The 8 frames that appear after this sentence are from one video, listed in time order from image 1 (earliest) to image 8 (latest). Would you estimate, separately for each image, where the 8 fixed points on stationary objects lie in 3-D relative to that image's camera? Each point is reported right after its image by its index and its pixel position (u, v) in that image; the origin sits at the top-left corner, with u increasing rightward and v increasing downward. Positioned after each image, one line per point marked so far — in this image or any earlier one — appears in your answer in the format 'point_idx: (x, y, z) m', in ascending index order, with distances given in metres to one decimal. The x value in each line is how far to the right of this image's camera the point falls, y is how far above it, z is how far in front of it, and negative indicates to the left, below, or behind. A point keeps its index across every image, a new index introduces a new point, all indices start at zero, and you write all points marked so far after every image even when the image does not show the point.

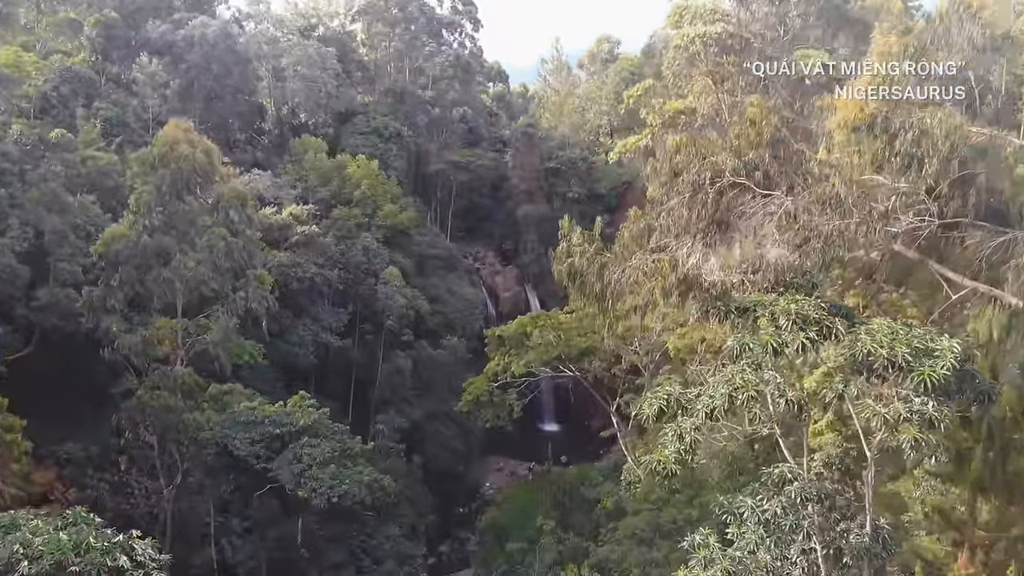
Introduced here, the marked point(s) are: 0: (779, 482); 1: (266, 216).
0: (+2.8, -2.0, +6.9) m
1: (-6.8, +2.0, +18.4) m
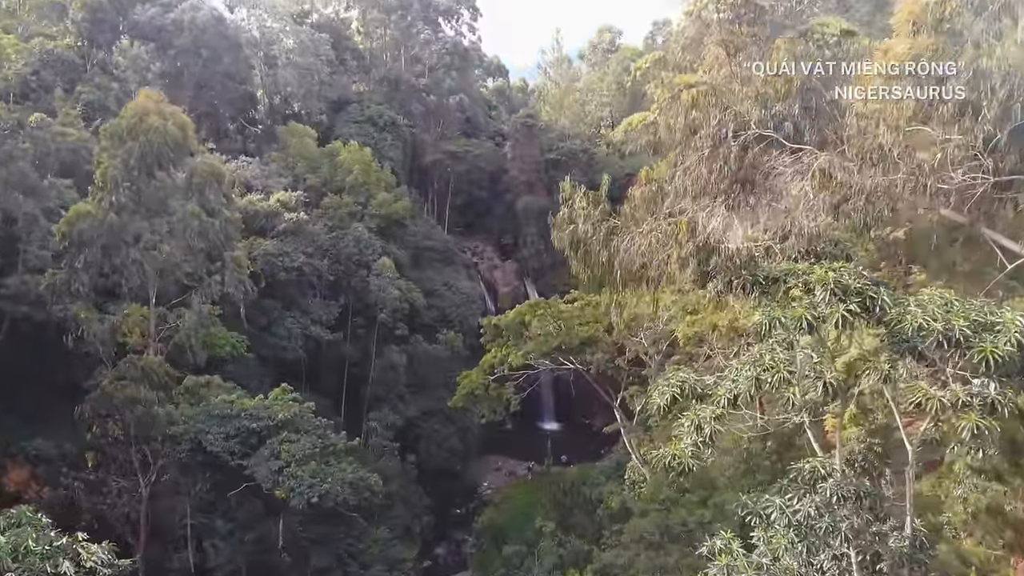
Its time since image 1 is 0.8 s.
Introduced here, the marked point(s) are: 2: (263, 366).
0: (+2.7, -1.7, +6.1) m
1: (-6.8, +2.3, +17.6) m
2: (-6.2, -2.0, +17.0) m
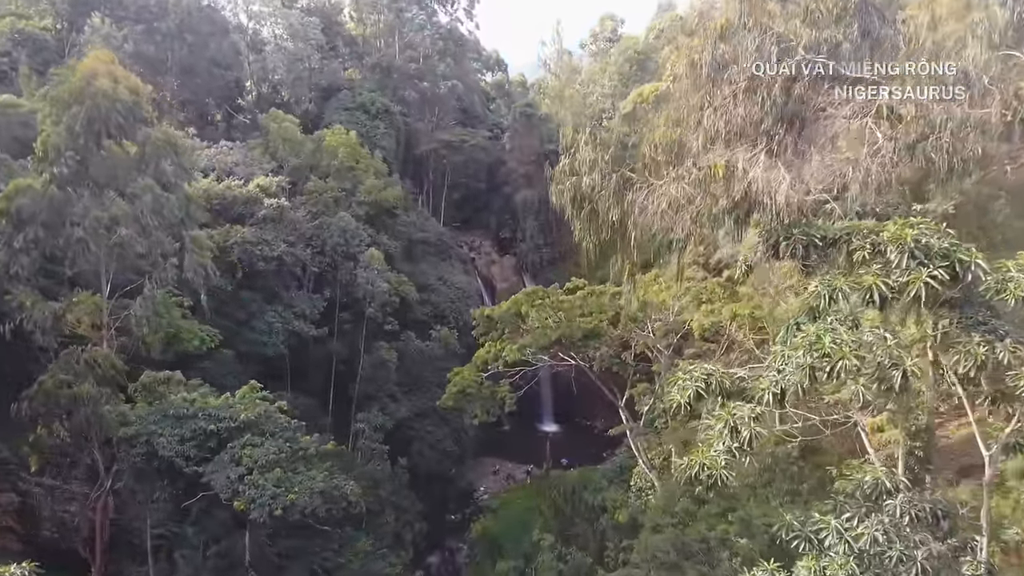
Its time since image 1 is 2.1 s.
0: (+2.6, -1.5, +4.9) m
1: (-6.9, +2.5, +16.4) m
2: (-6.3, -1.8, +15.8) m
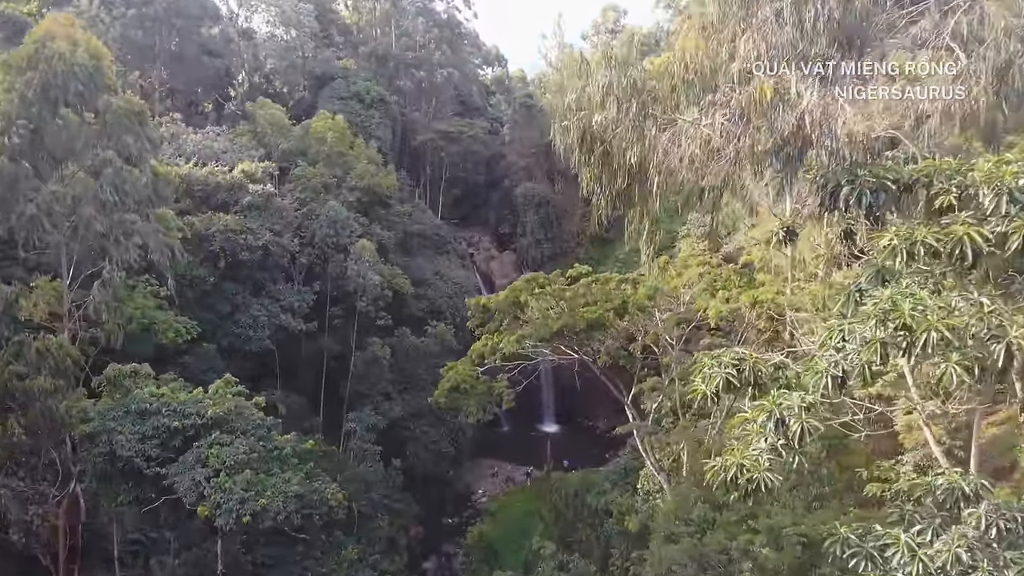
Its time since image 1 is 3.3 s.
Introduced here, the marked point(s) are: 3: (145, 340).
0: (+2.6, -1.3, +4.0) m
1: (-6.9, +2.7, +15.6) m
2: (-6.4, -1.6, +14.9) m
3: (-6.4, -0.9, +11.7) m
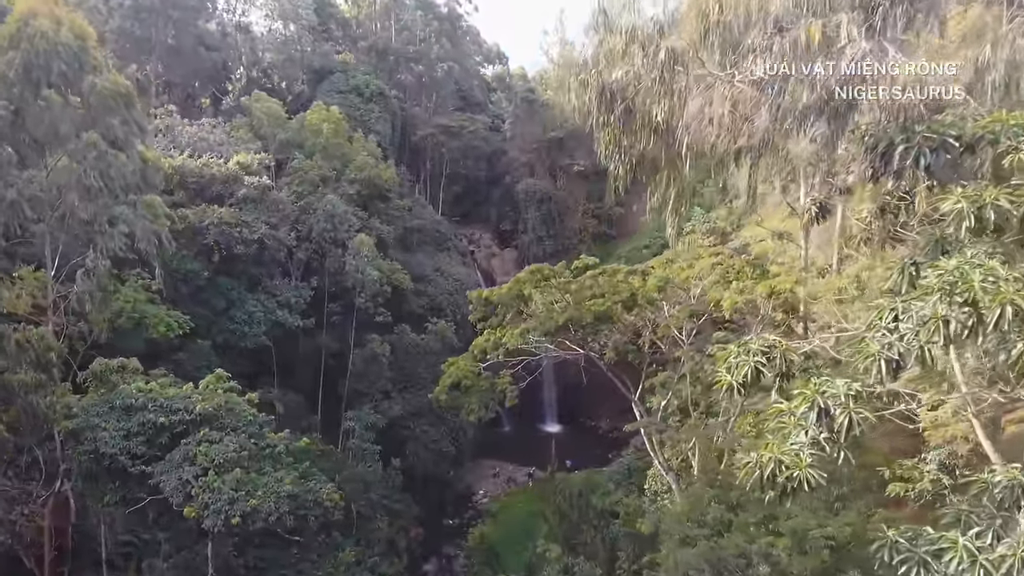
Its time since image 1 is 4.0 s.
0: (+2.6, -1.1, +3.6) m
1: (-6.9, +2.8, +15.2) m
2: (-6.3, -1.4, +14.5) m
3: (-6.3, -0.8, +11.3) m
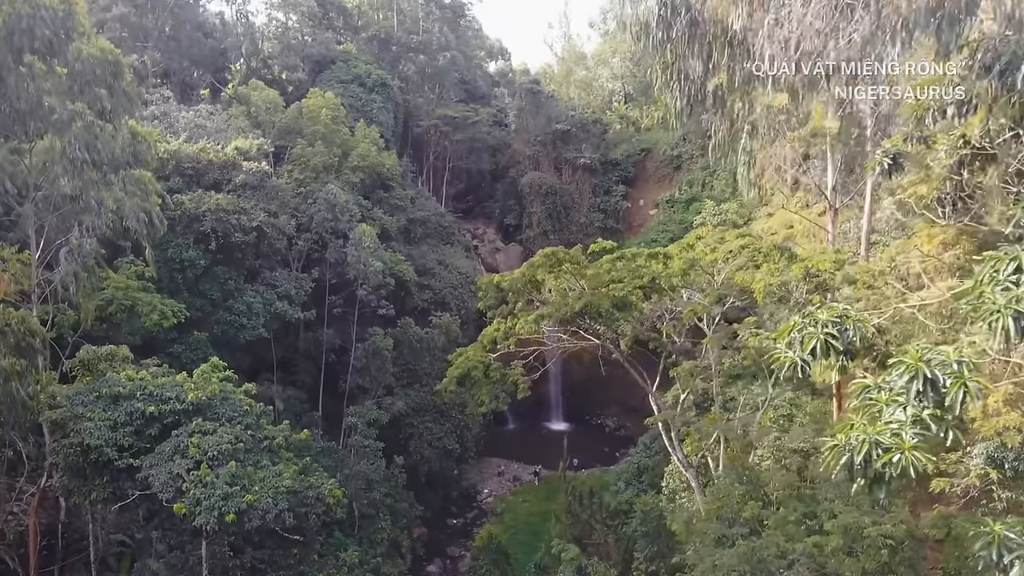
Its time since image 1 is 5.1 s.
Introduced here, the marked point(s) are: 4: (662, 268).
0: (+2.8, -0.9, +3.1) m
1: (-6.7, +3.0, +14.7) m
2: (-6.1, -1.2, +14.0) m
3: (-6.1, -0.6, +10.7) m
4: (+2.1, +0.3, +9.4) m
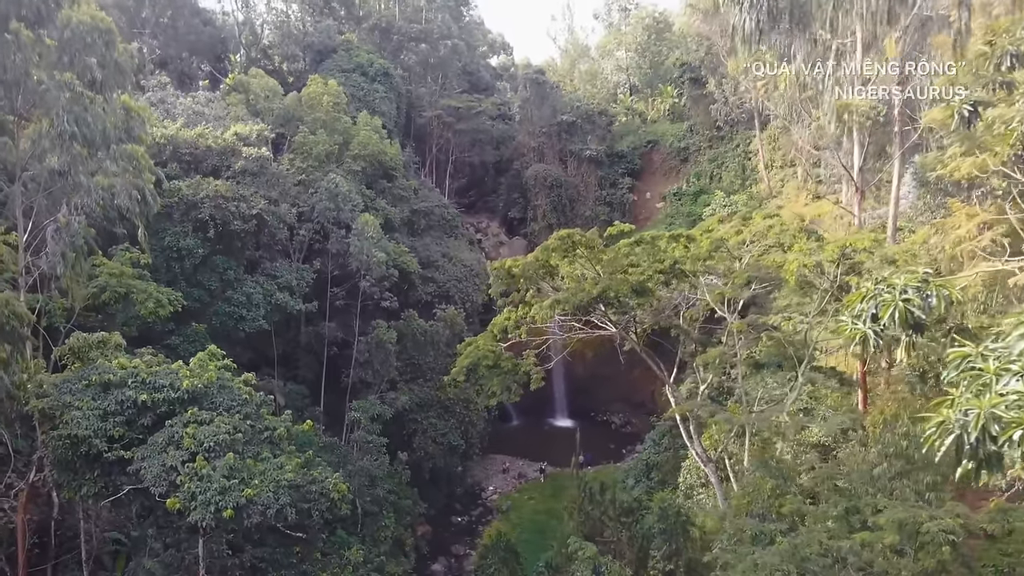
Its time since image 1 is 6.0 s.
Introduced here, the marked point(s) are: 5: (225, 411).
0: (+3.0, -0.7, +2.6) m
1: (-6.5, +3.2, +14.2) m
2: (-6.0, -1.0, +13.5) m
3: (-6.0, -0.4, +10.3) m
4: (+2.2, +0.5, +8.9) m
5: (-3.4, -1.5, +8.1) m
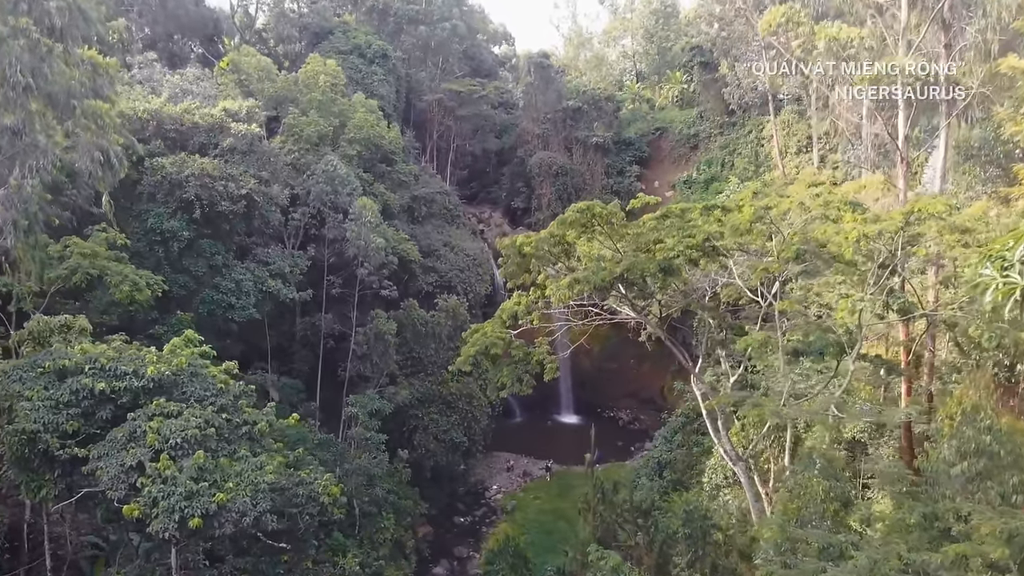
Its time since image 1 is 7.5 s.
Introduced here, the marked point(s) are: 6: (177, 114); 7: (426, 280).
0: (+3.1, -0.5, +1.7) m
1: (-6.4, +3.5, +13.3) m
2: (-5.8, -0.8, +12.6) m
3: (-5.8, -0.1, +9.4) m
4: (+2.4, +0.7, +8.0) m
5: (-3.3, -1.2, +7.2) m
6: (-6.6, +3.4, +13.3) m
7: (-2.2, +0.3, +17.5) m
